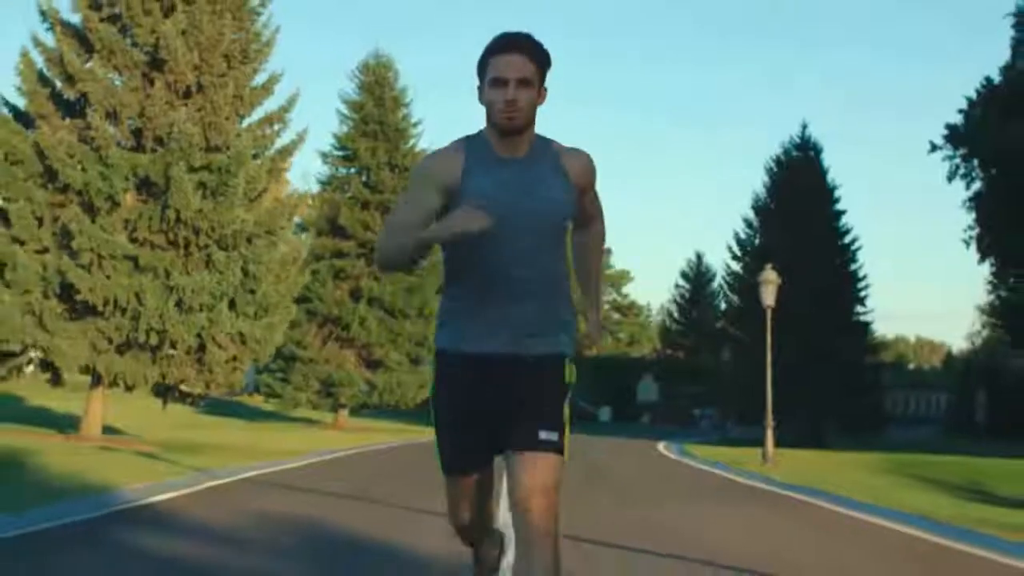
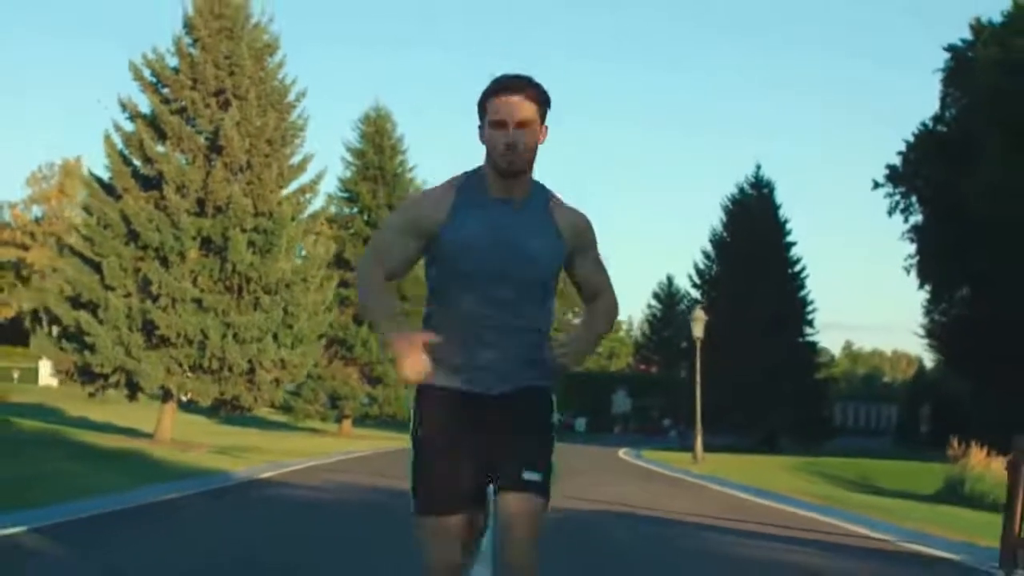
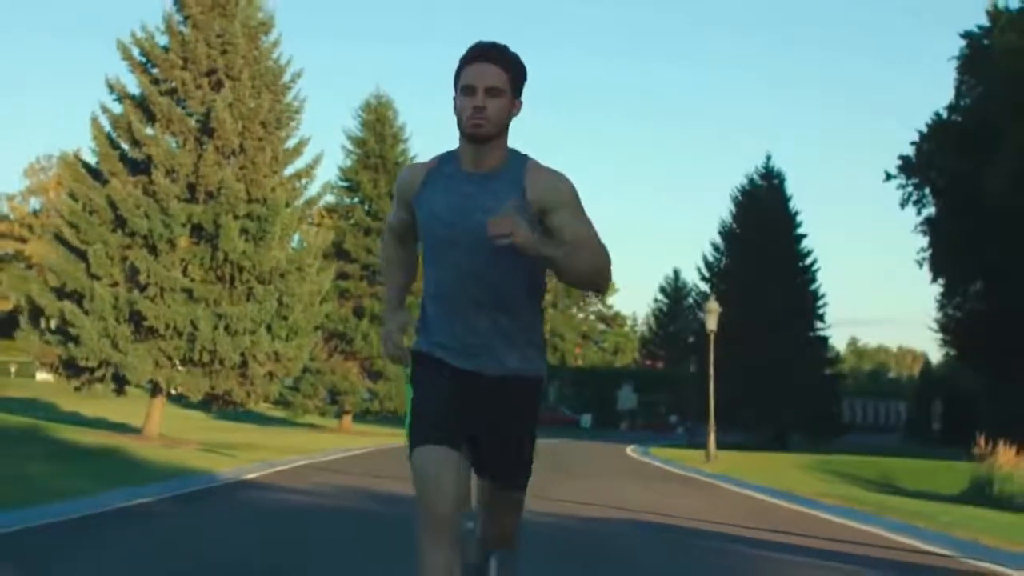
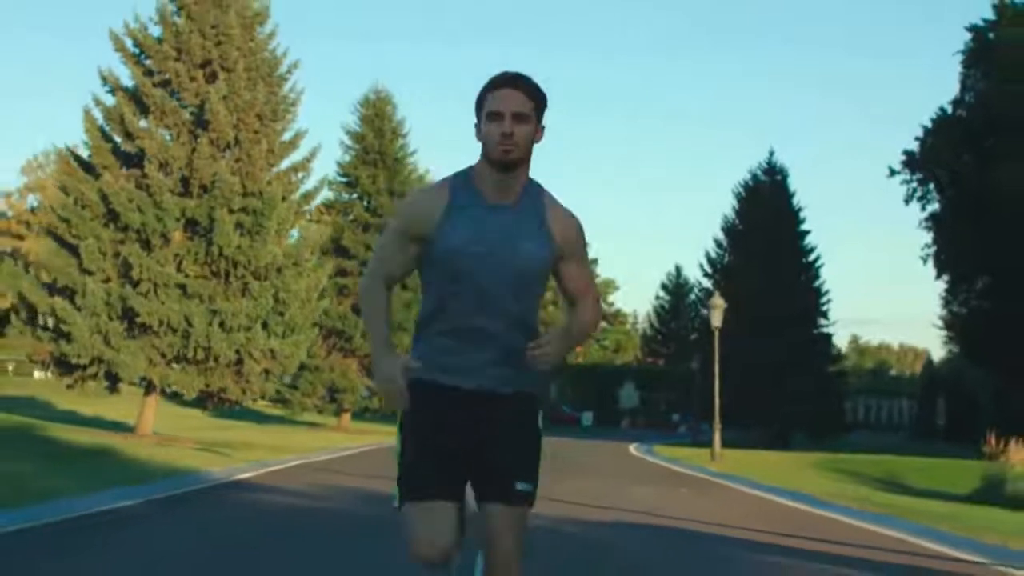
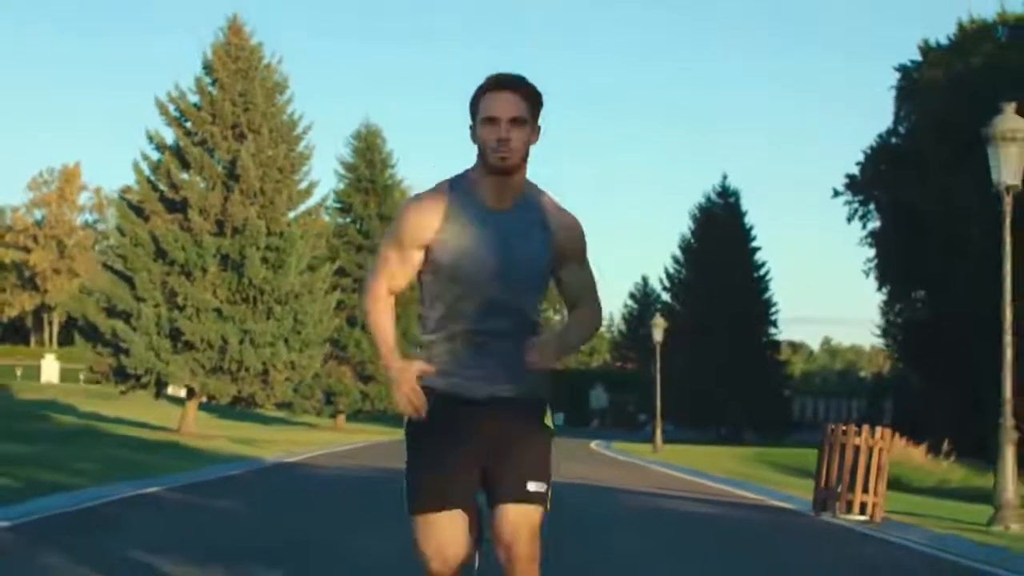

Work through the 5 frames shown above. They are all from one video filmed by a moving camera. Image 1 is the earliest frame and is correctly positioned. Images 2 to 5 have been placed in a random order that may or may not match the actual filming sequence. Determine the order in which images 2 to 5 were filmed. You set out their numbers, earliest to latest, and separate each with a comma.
4, 3, 2, 5
